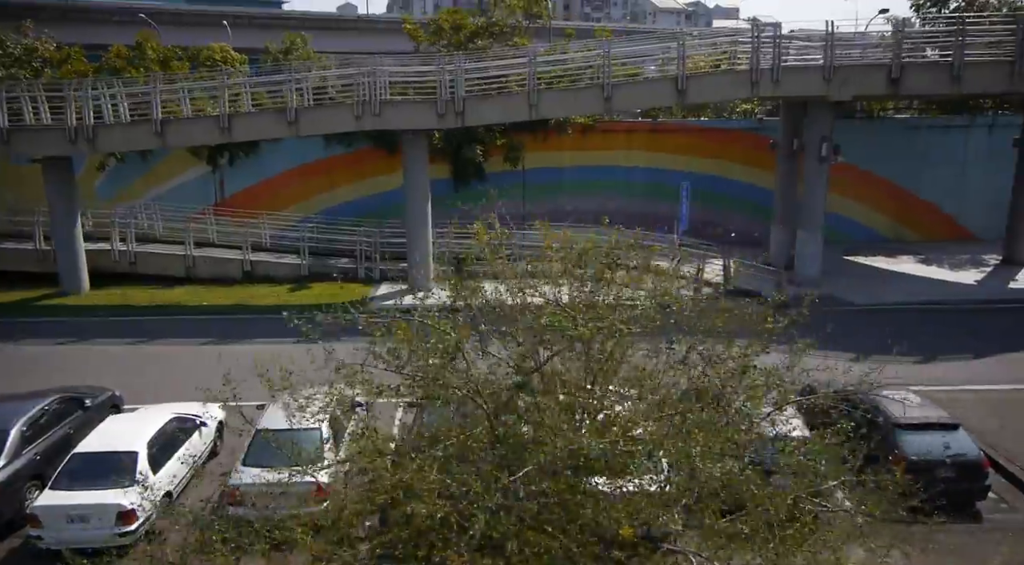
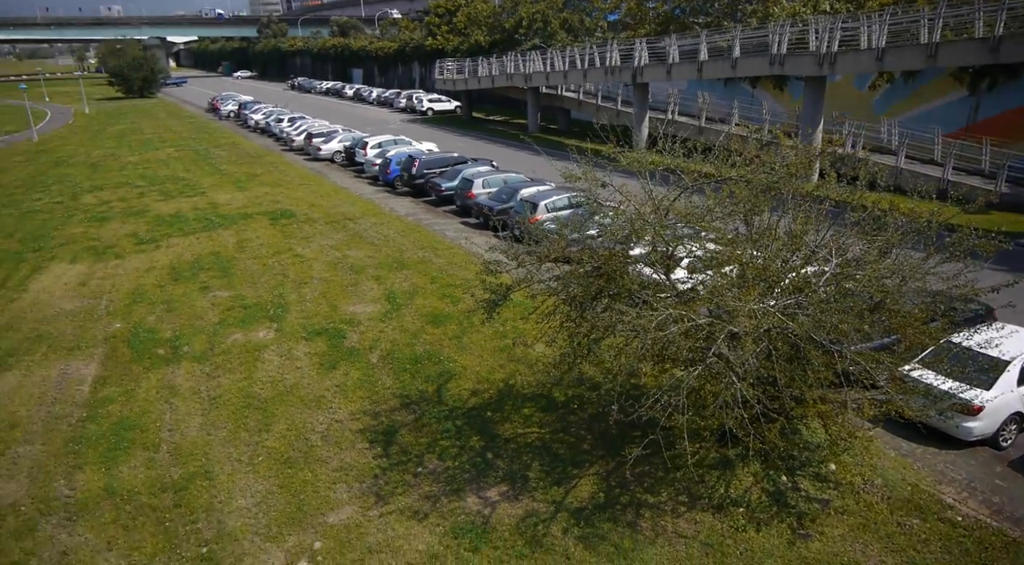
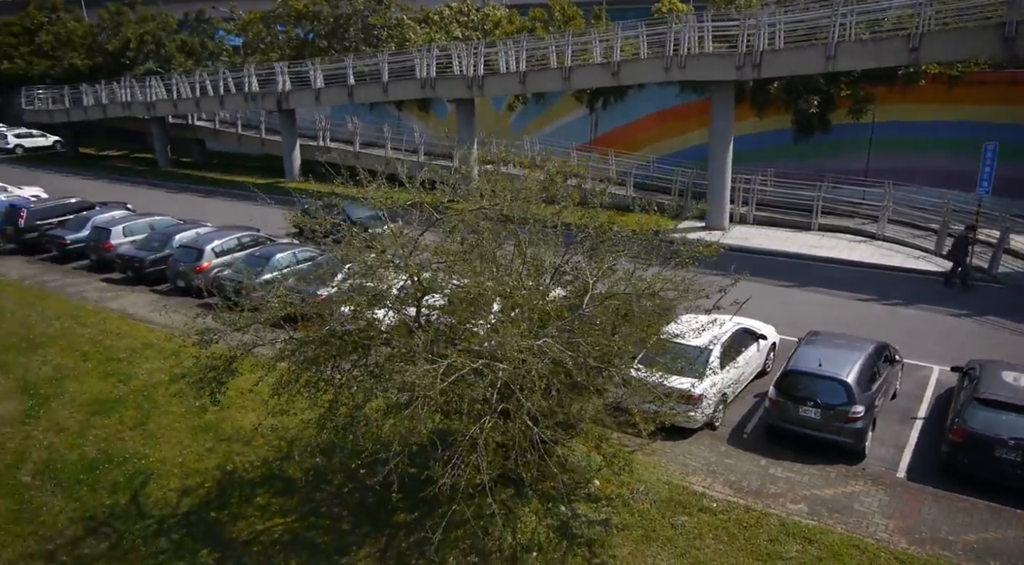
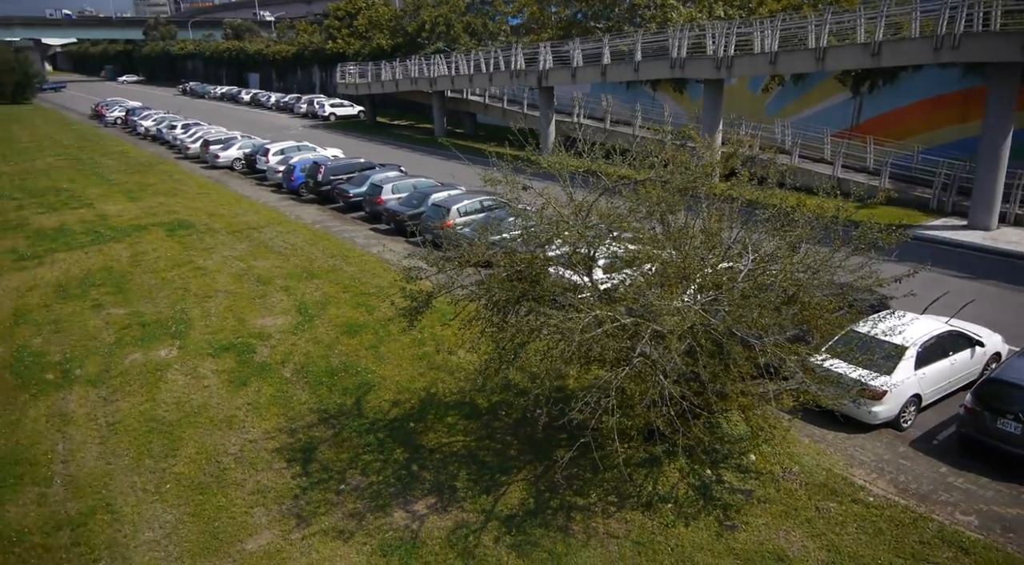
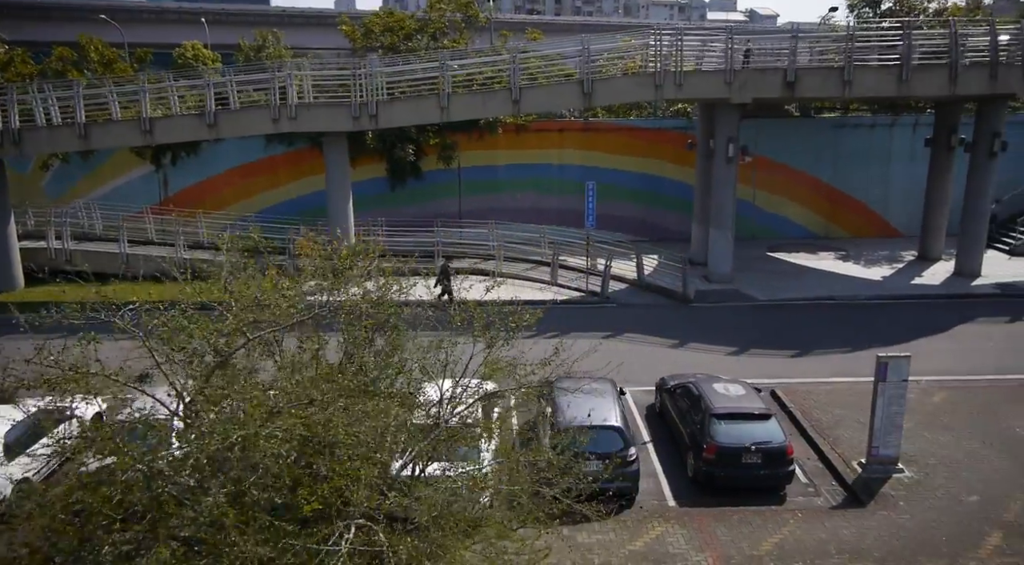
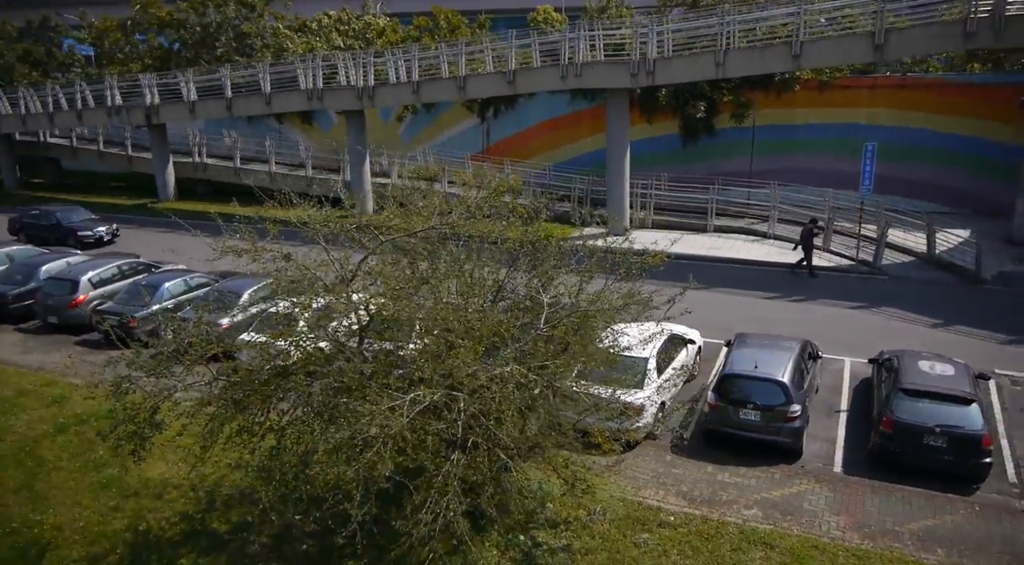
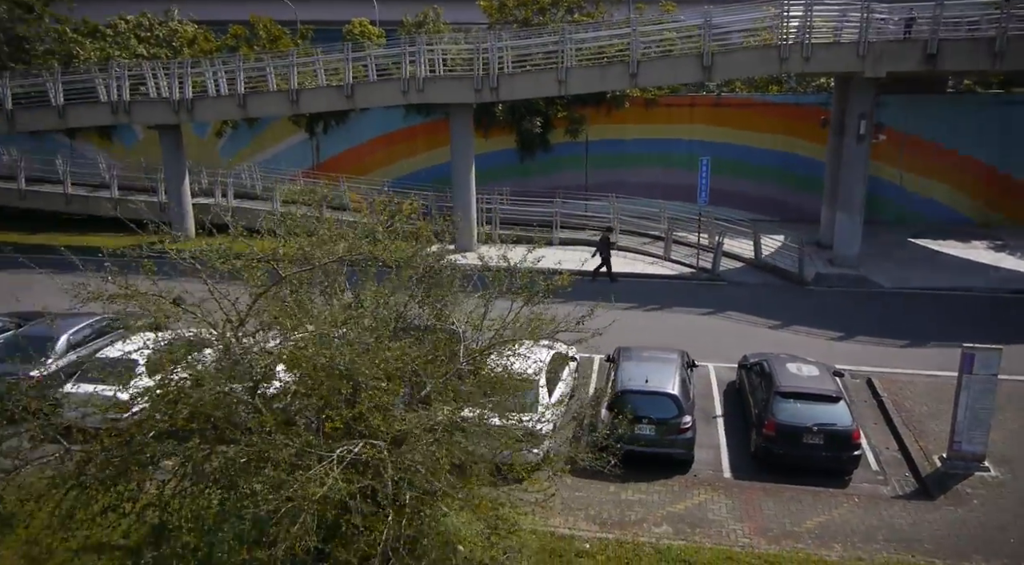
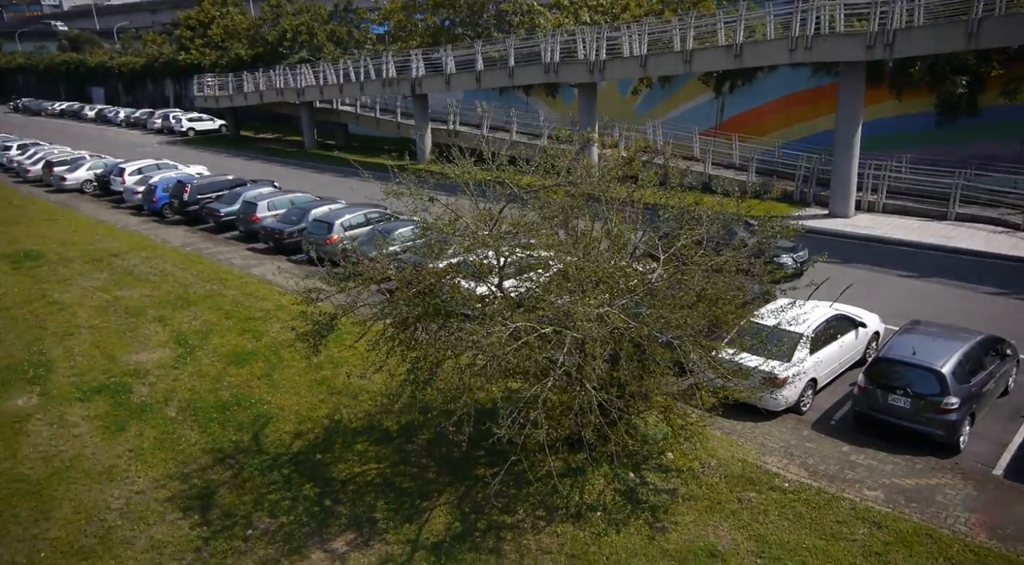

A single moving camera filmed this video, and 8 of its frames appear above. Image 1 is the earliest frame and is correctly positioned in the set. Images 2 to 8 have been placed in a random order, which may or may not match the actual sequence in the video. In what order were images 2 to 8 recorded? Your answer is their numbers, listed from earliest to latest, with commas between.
5, 7, 6, 3, 8, 4, 2
